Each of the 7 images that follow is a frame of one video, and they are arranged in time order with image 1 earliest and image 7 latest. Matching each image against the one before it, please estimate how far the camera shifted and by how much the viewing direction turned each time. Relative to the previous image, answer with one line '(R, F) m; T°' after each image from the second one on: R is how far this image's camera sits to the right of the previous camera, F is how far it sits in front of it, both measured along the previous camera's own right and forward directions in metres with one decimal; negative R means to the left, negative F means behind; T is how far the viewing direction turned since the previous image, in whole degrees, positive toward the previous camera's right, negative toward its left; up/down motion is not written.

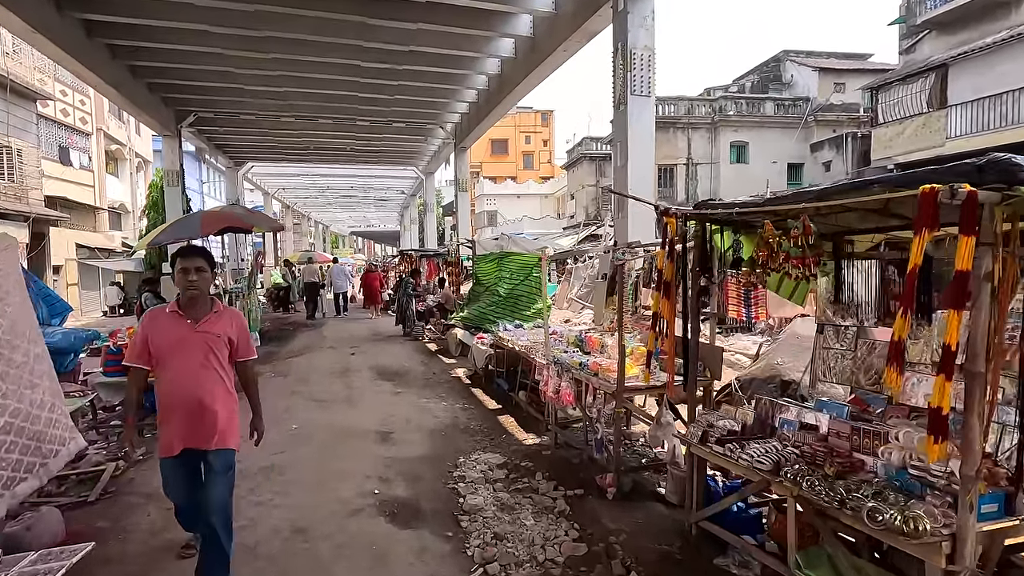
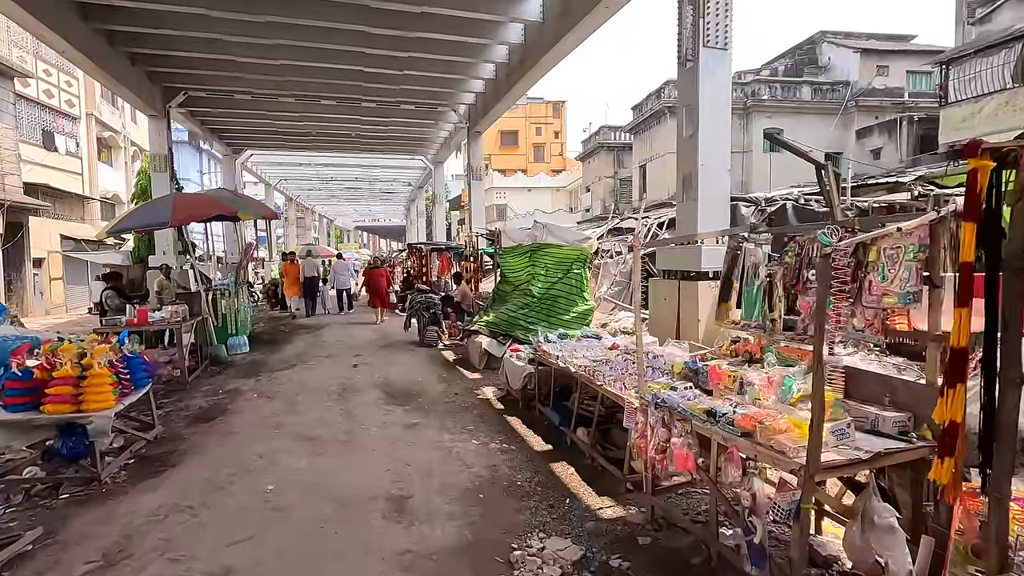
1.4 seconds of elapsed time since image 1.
(-0.5, +1.6) m; 0°
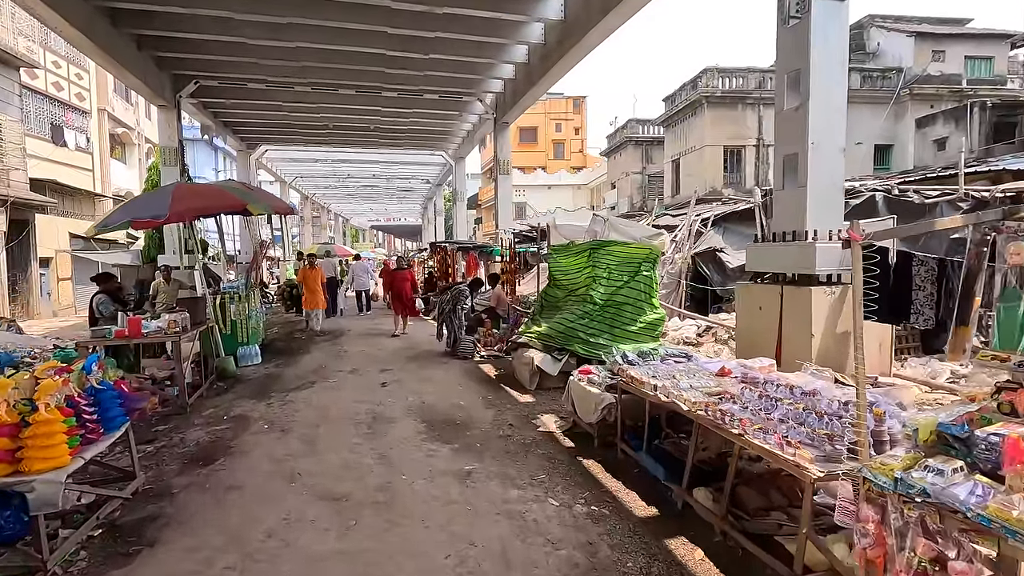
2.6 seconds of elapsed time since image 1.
(-0.5, +1.2) m; -1°
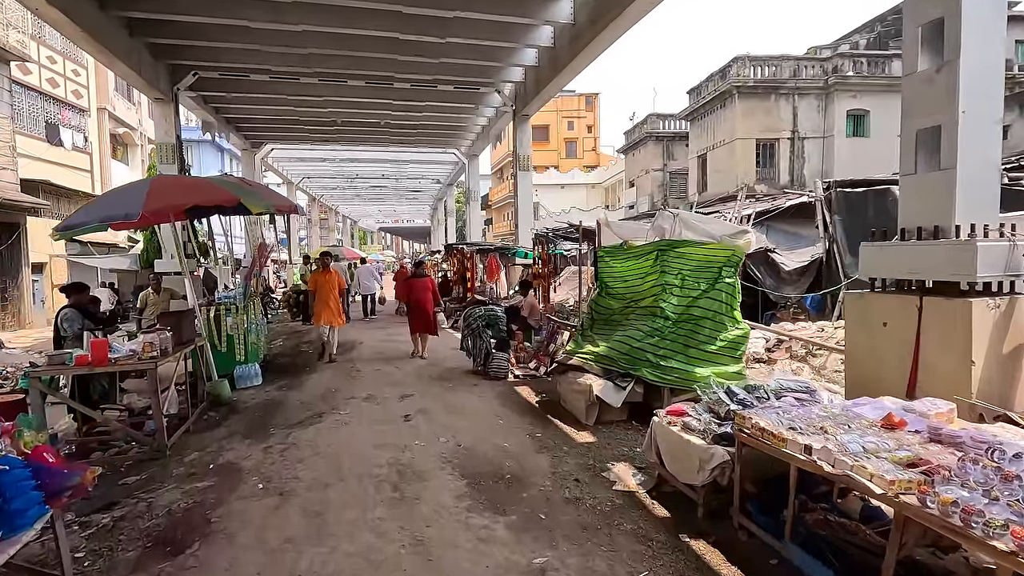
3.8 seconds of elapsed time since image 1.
(-0.4, +1.2) m; -1°
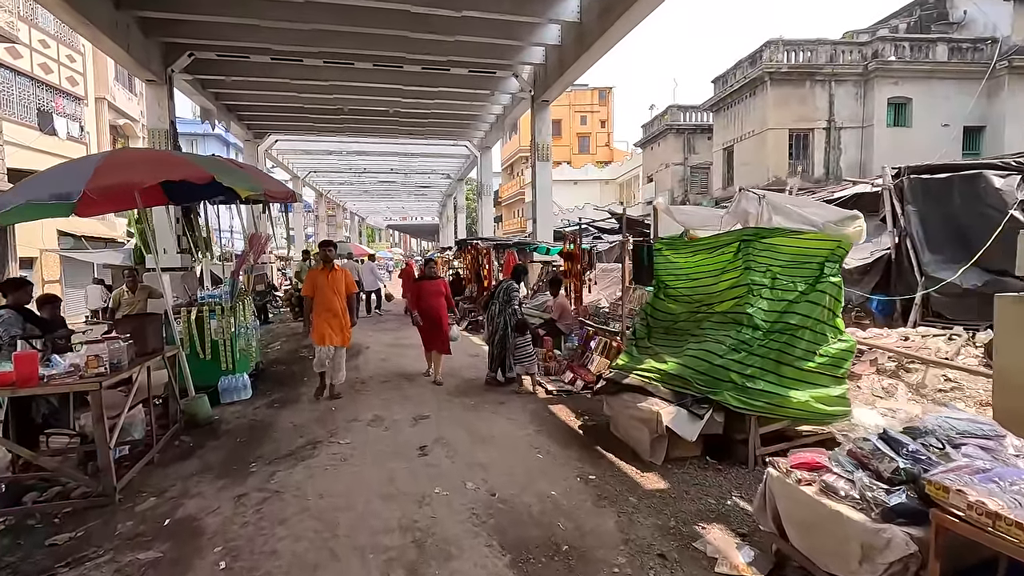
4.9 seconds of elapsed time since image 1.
(-0.3, +1.1) m; -1°
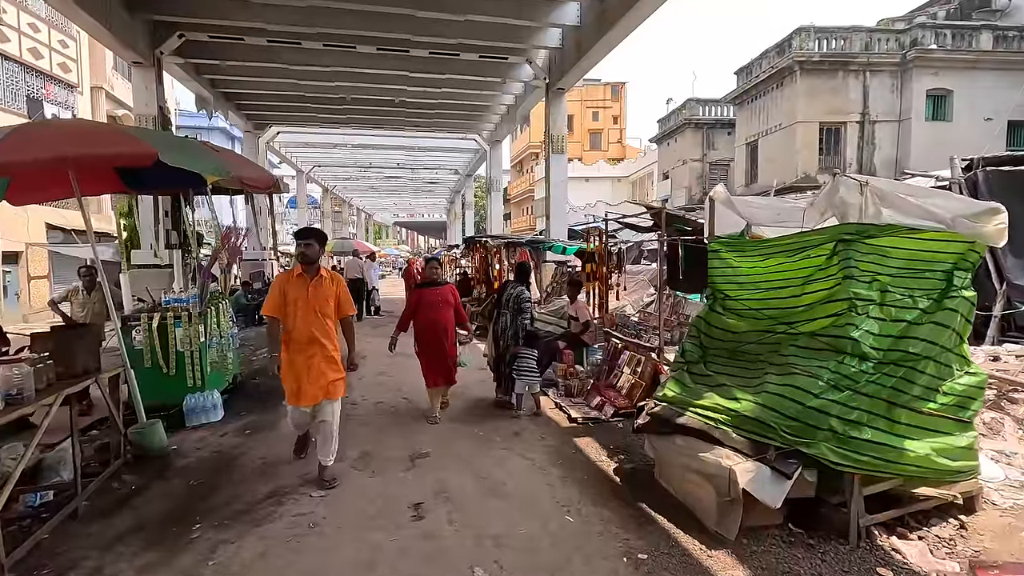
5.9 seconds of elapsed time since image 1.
(-0.1, +1.0) m; -1°
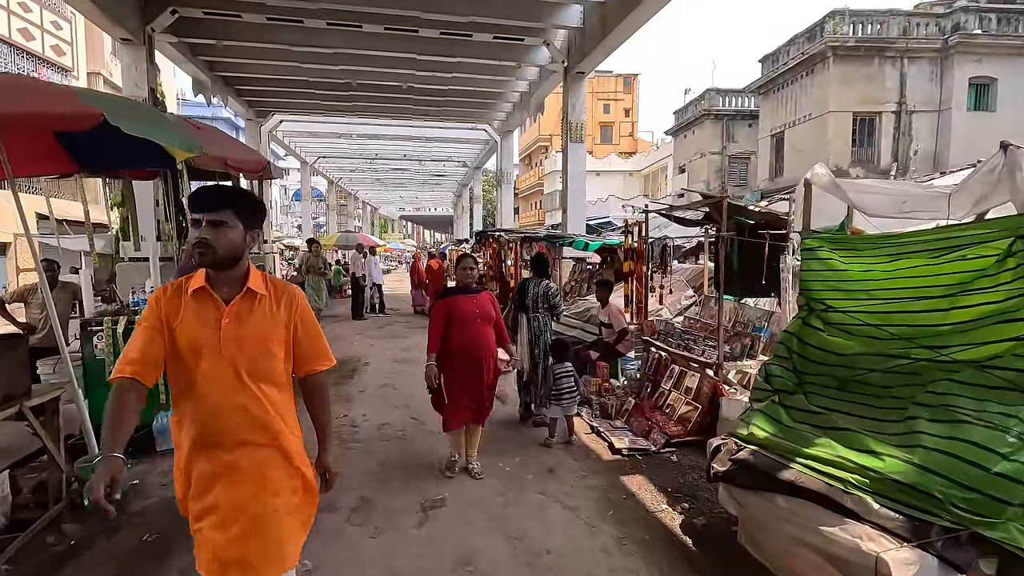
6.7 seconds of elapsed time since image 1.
(-0.2, +0.9) m; -1°
